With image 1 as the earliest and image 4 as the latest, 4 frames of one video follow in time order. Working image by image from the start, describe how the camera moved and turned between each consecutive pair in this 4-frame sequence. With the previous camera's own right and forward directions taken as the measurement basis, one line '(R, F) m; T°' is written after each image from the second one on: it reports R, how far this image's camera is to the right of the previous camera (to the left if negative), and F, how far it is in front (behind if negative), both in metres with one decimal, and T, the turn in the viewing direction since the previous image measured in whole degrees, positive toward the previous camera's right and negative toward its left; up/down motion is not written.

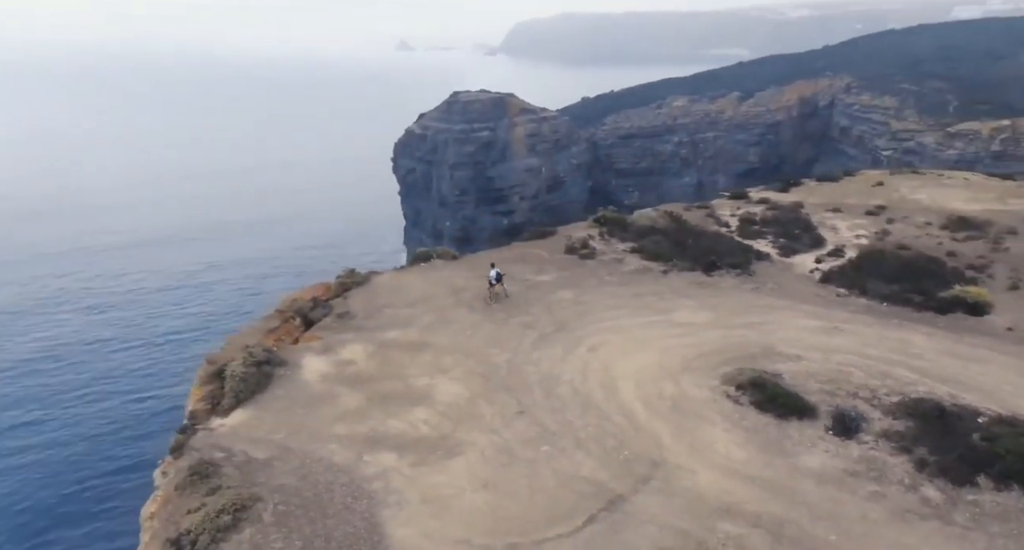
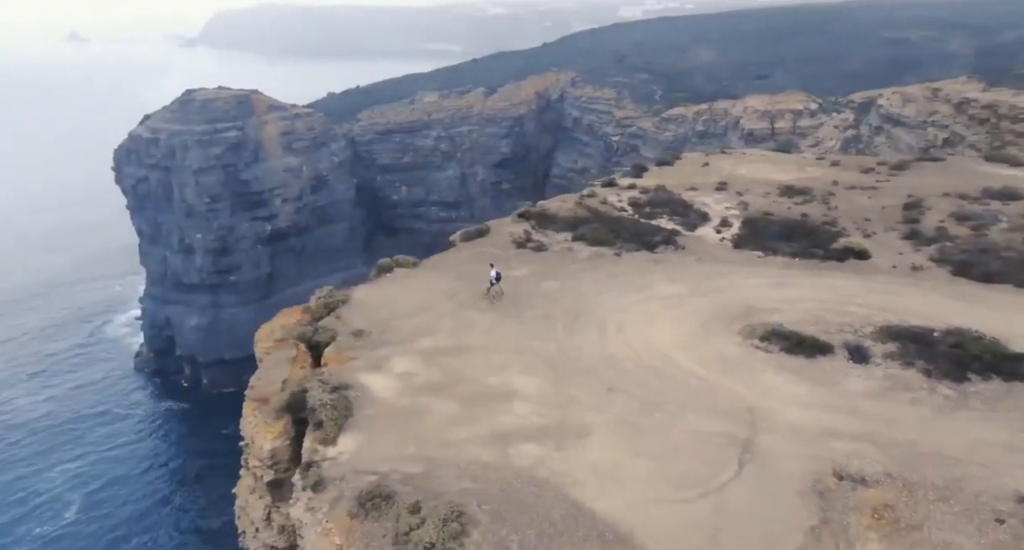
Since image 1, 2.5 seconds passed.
(-8.0, 0.0) m; +20°
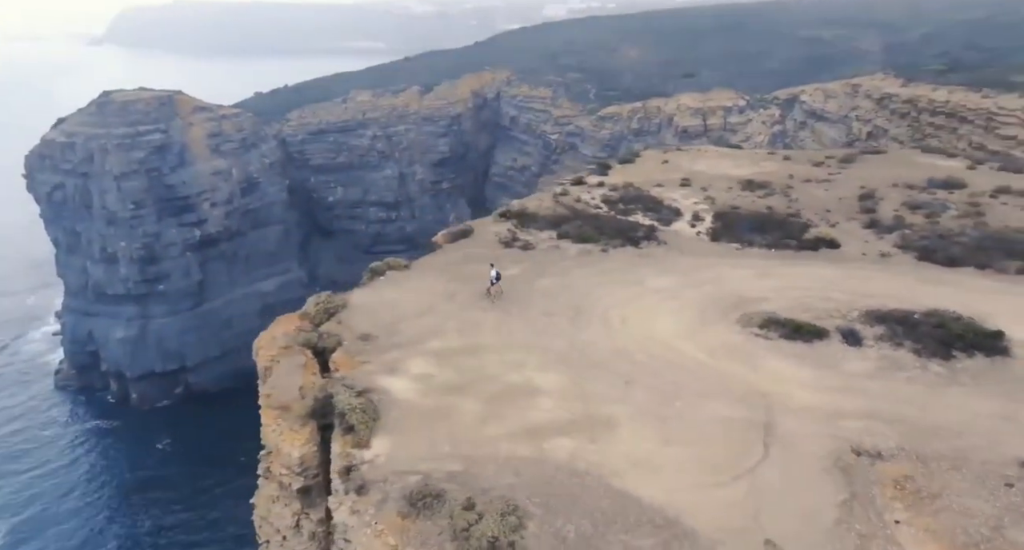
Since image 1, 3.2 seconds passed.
(-2.1, -0.3) m; +5°
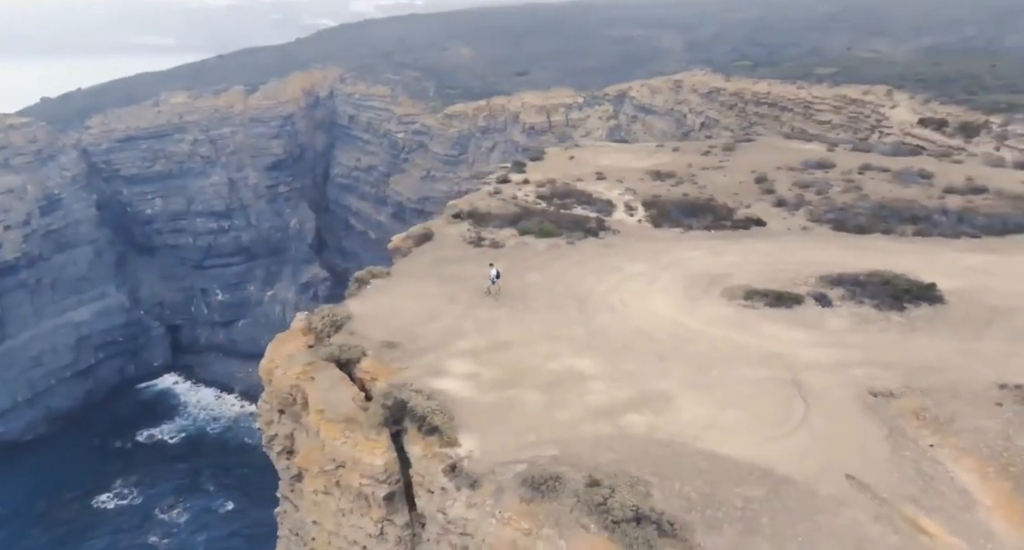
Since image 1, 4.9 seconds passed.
(-5.6, -0.3) m; +13°
